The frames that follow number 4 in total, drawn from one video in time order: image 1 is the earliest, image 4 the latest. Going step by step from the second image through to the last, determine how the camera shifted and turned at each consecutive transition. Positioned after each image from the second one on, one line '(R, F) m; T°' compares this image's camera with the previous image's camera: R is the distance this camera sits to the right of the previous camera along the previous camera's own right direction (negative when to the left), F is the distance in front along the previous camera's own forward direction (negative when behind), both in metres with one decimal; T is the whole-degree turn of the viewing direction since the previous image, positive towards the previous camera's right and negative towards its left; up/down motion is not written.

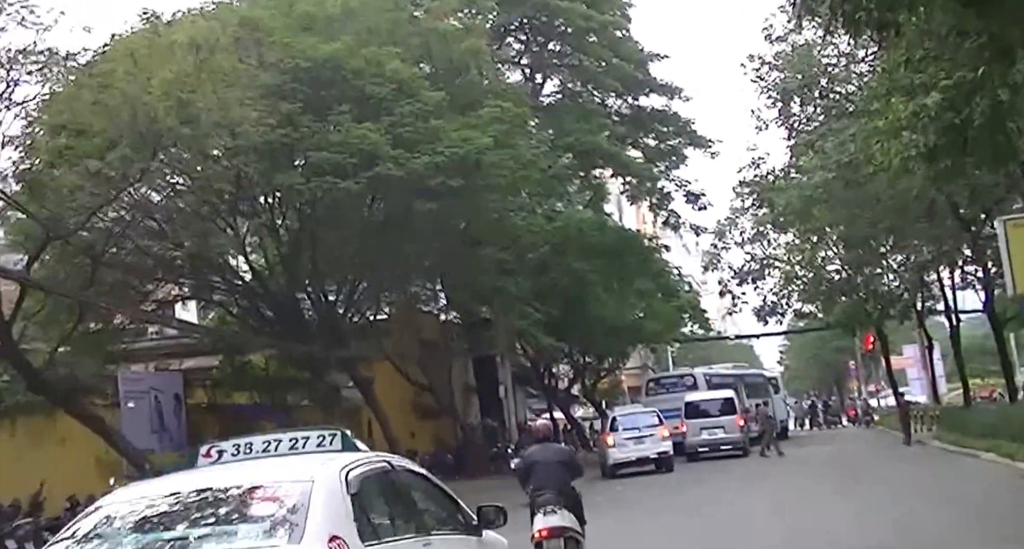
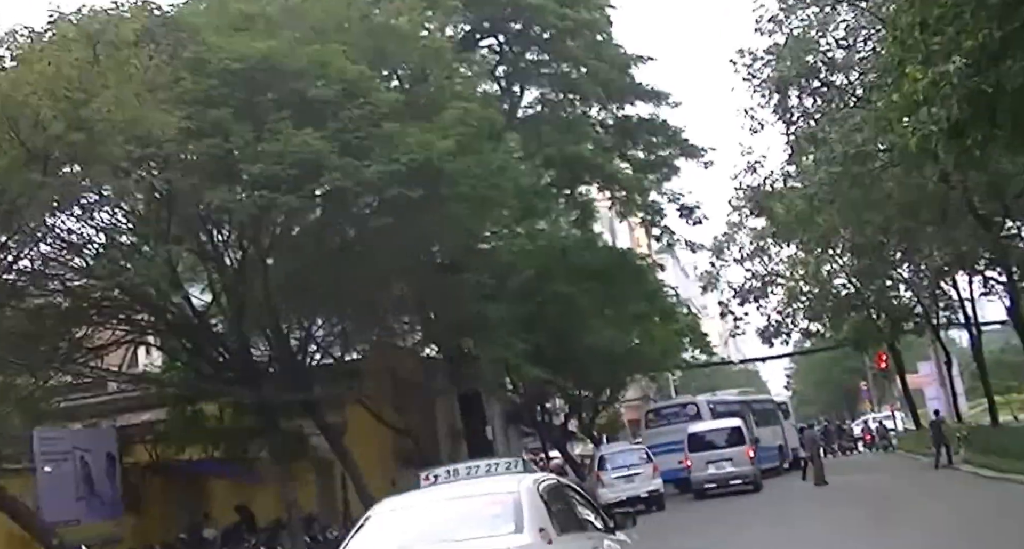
(+0.5, +2.3) m; 0°
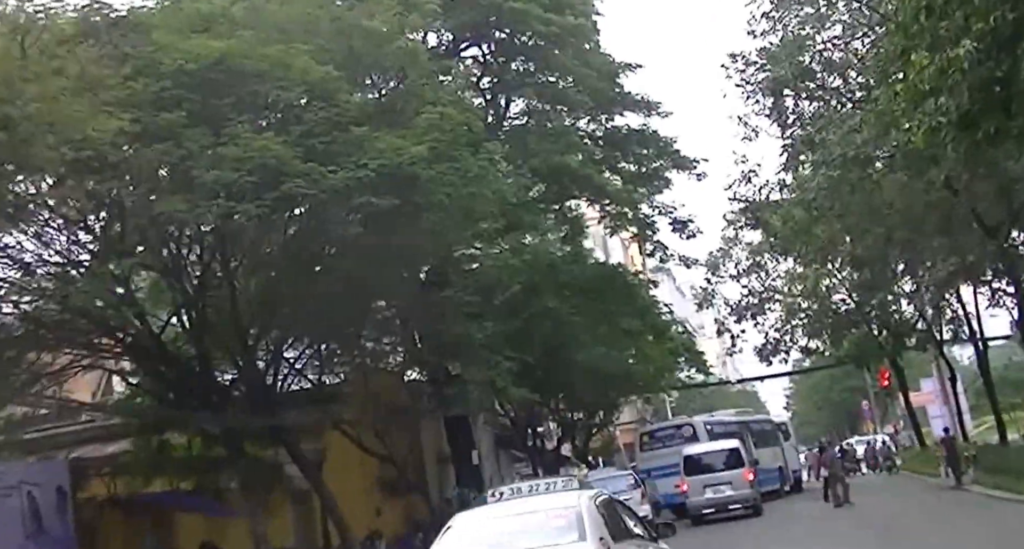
(+0.3, +1.1) m; 0°
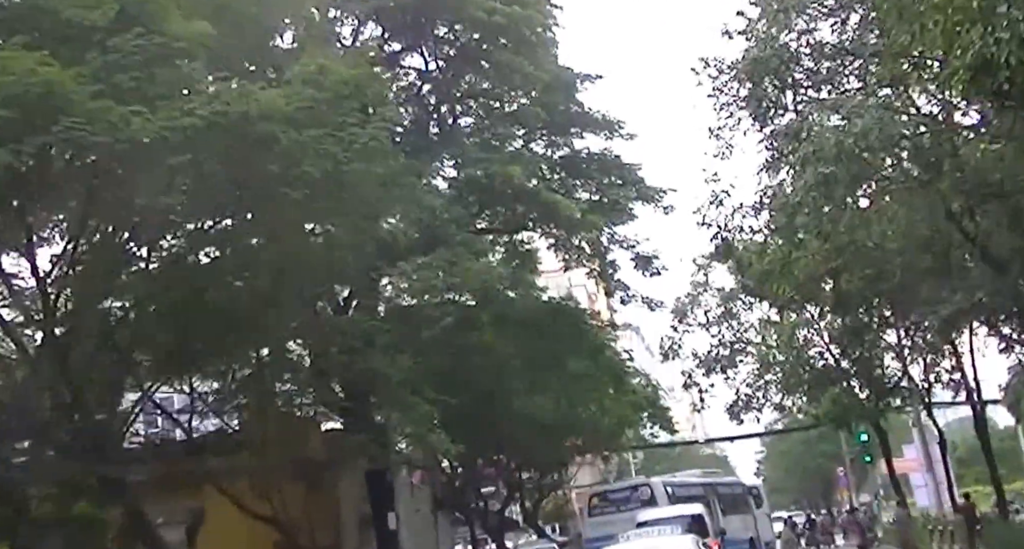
(+0.7, +3.2) m; +1°
